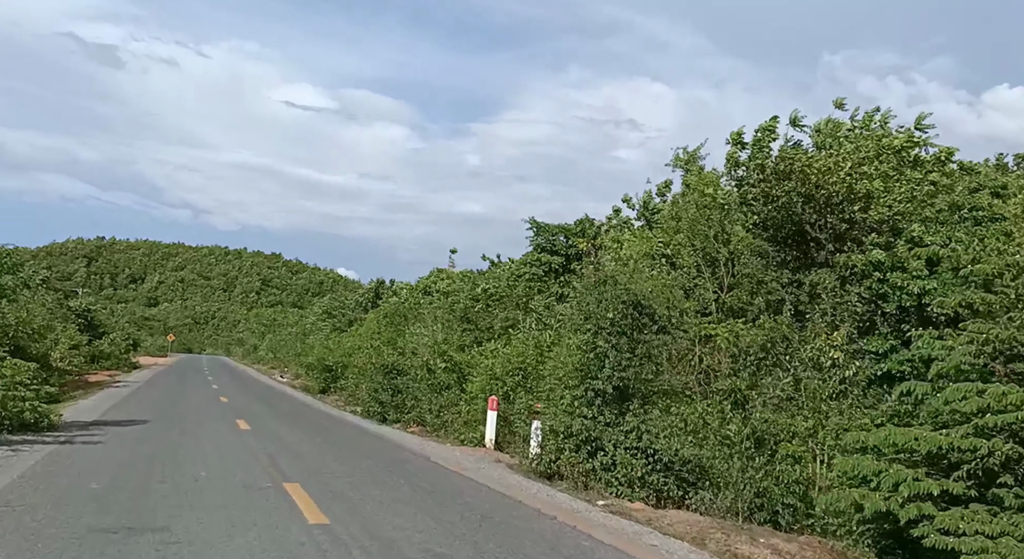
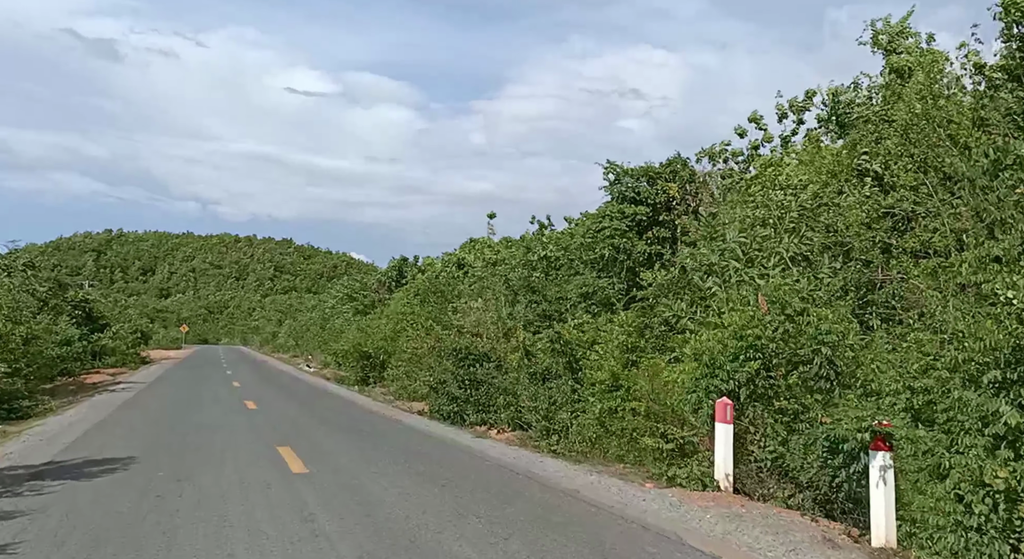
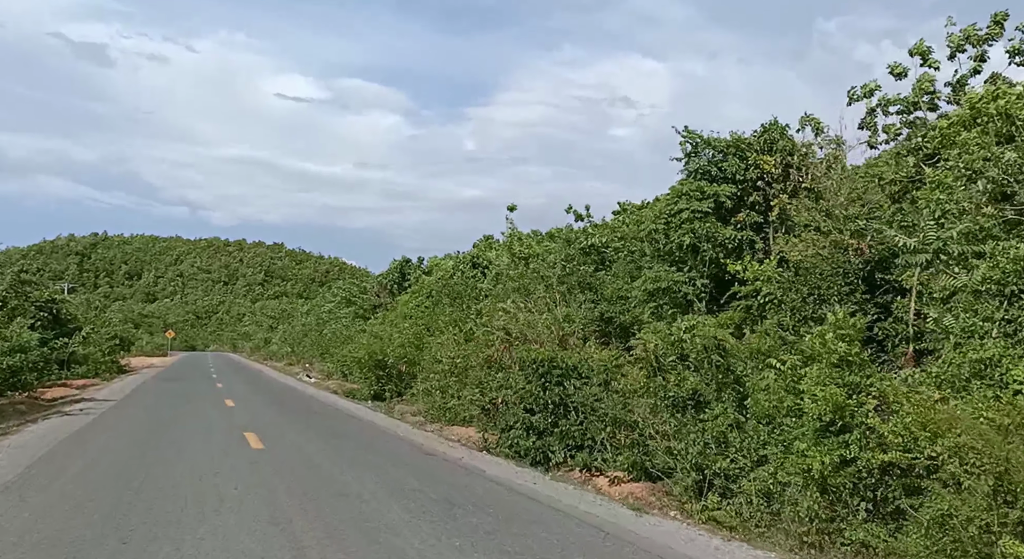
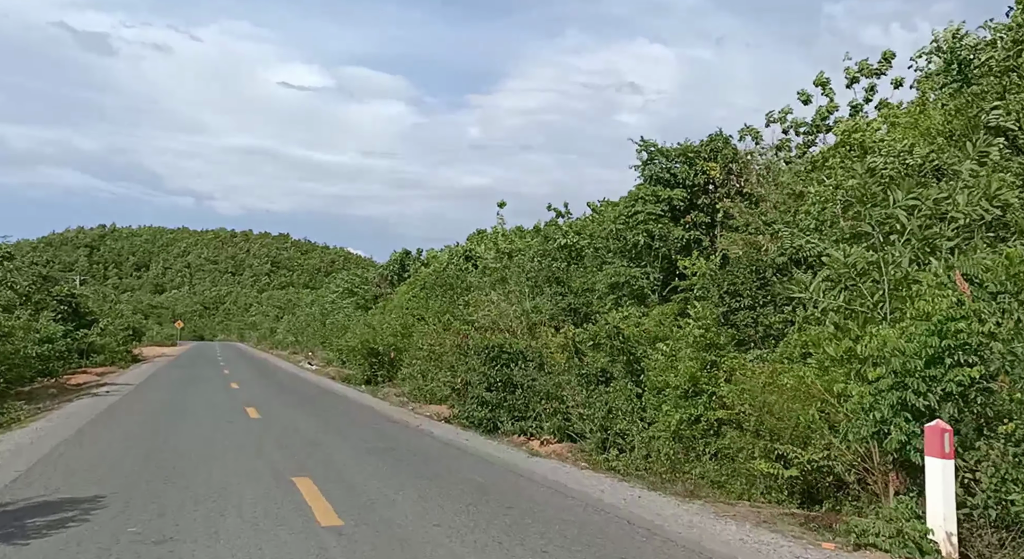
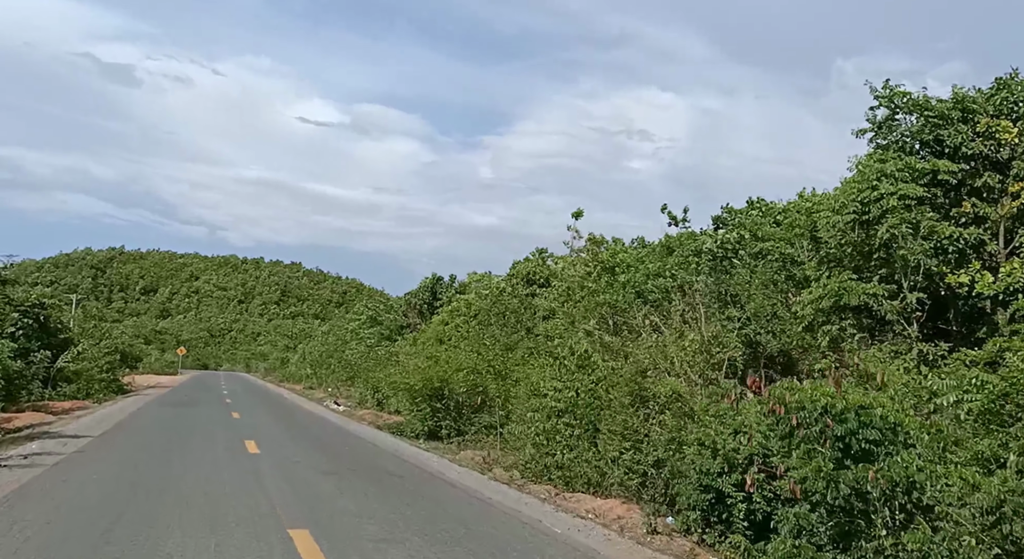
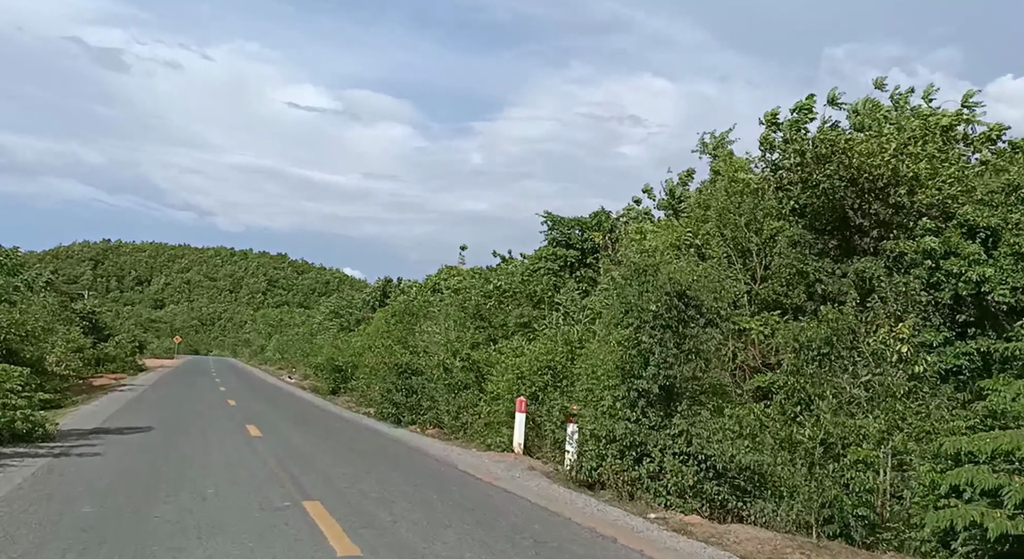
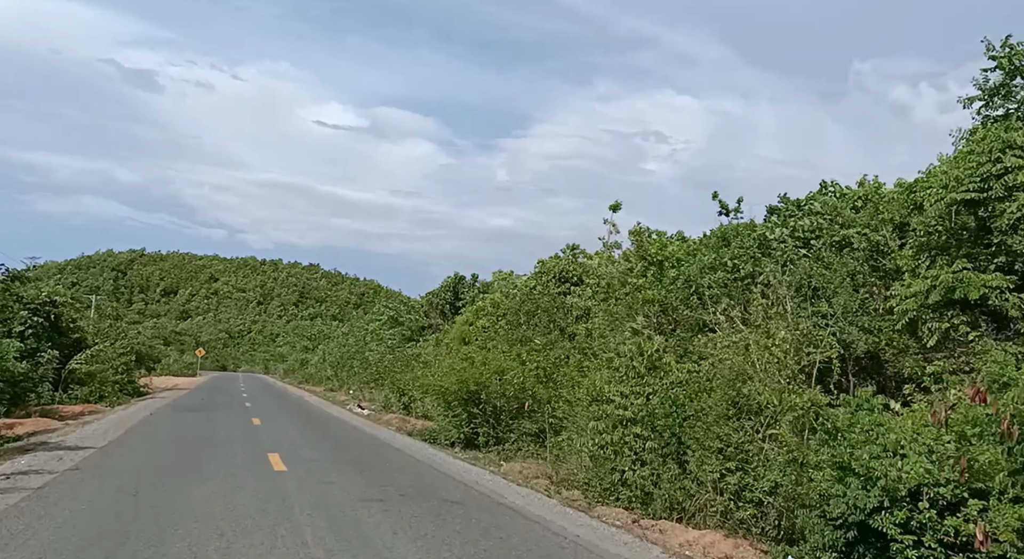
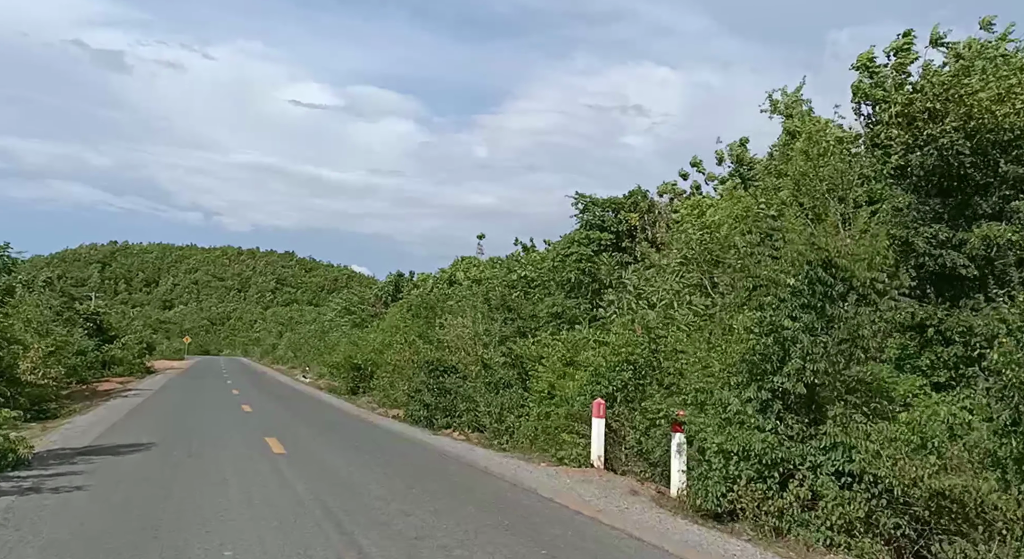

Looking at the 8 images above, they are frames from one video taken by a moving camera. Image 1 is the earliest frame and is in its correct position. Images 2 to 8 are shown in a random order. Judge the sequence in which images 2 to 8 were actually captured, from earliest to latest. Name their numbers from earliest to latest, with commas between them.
6, 8, 2, 4, 3, 5, 7
